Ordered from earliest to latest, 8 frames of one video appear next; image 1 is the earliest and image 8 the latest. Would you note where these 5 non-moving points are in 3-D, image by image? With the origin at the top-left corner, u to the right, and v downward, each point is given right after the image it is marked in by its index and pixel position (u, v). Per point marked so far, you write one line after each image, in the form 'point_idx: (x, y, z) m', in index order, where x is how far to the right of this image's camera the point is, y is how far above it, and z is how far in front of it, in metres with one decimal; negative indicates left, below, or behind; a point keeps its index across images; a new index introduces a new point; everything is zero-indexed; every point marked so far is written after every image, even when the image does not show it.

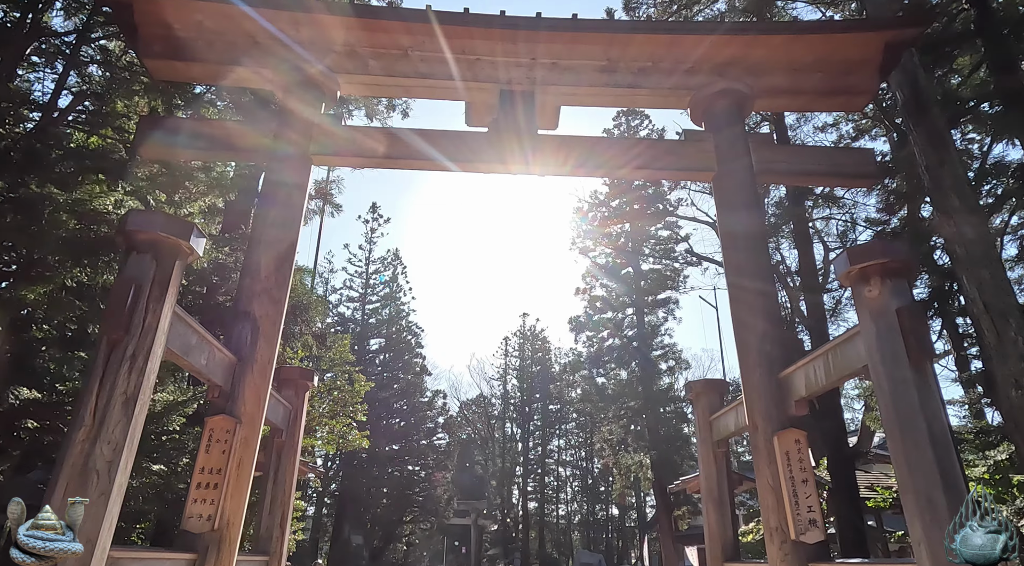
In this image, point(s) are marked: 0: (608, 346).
0: (+2.6, -1.7, +19.0) m
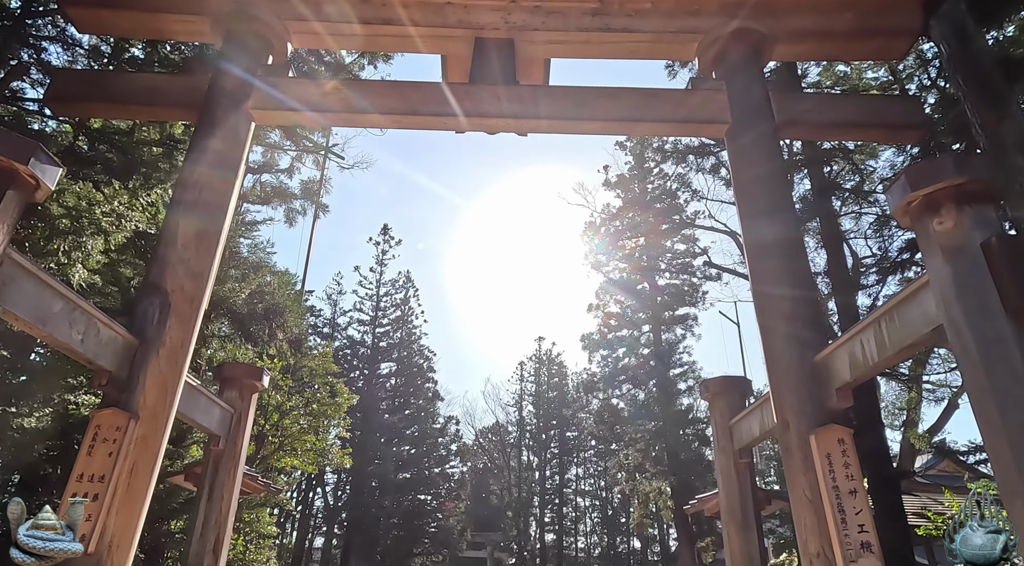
0: (+2.8, -2.1, +18.0) m
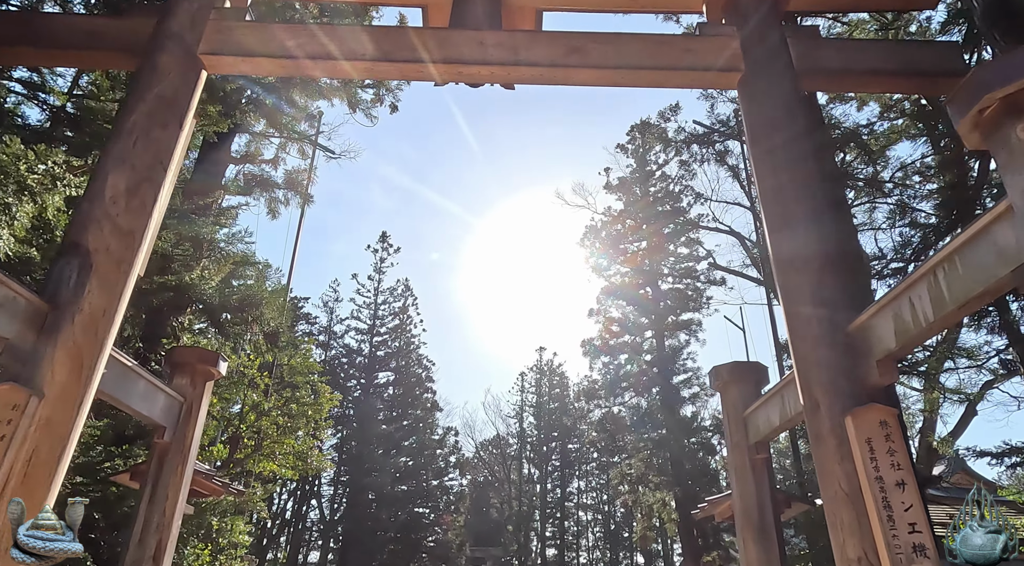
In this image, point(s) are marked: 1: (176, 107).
0: (+2.8, -2.2, +17.4) m
1: (-1.7, +0.9, +3.6) m
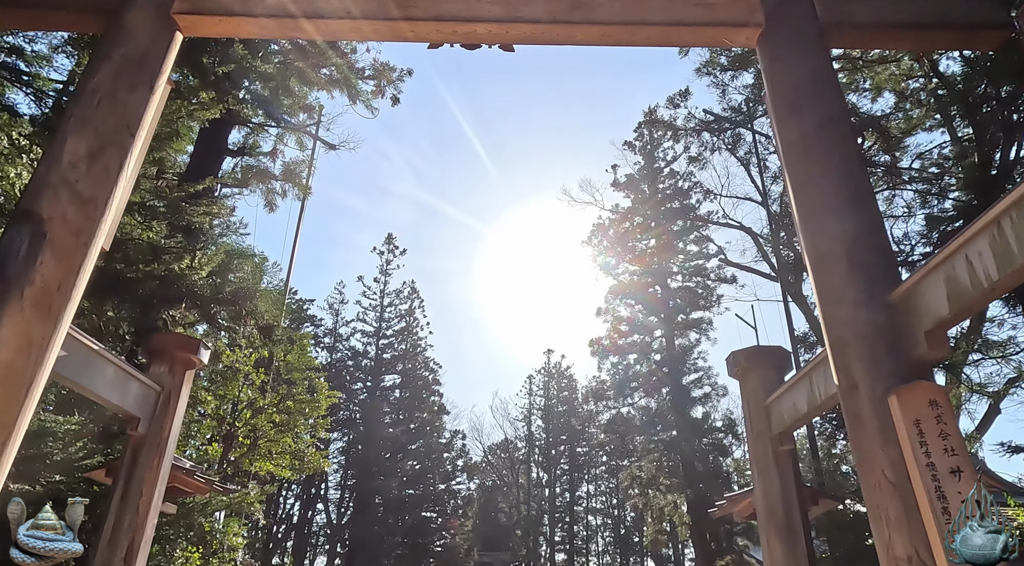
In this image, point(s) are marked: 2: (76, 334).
0: (+3.0, -2.1, +17.0) m
1: (-1.7, +1.0, +3.3) m
2: (-1.9, -0.2, +3.1) m
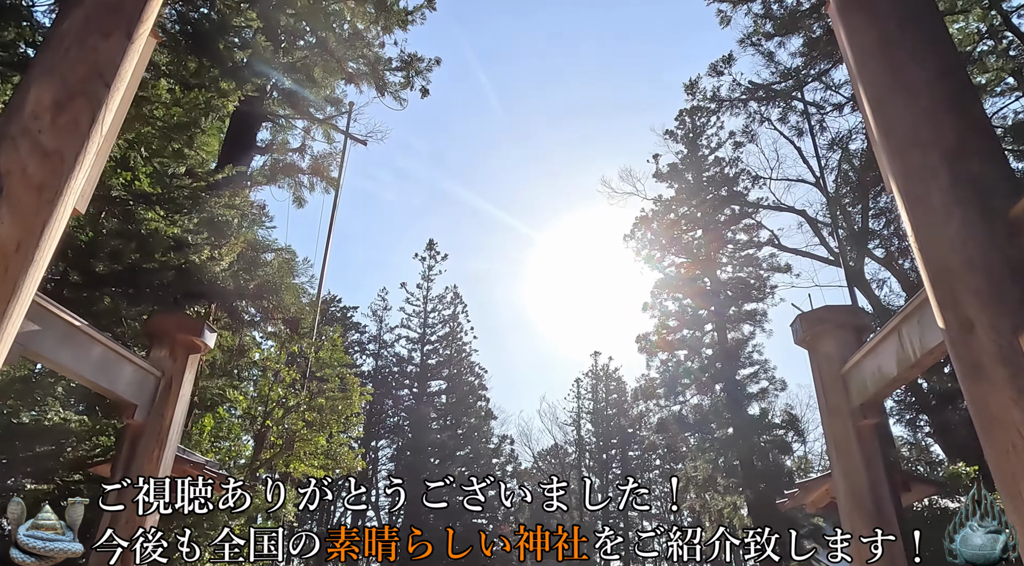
0: (+4.0, -2.0, +16.3) m
1: (-1.6, +1.1, +2.9) m
2: (-1.8, -0.1, +2.8) m
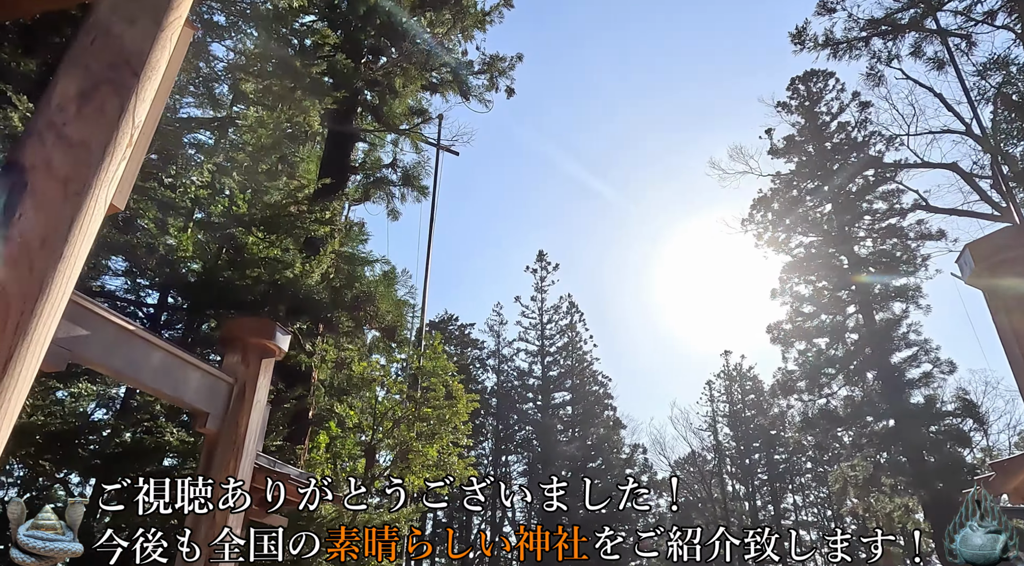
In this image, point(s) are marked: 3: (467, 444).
0: (+6.7, -1.6, +15.0) m
1: (-1.4, +1.1, +2.8) m
2: (-1.5, -0.1, +2.6) m
3: (-0.5, -1.6, +7.4) m
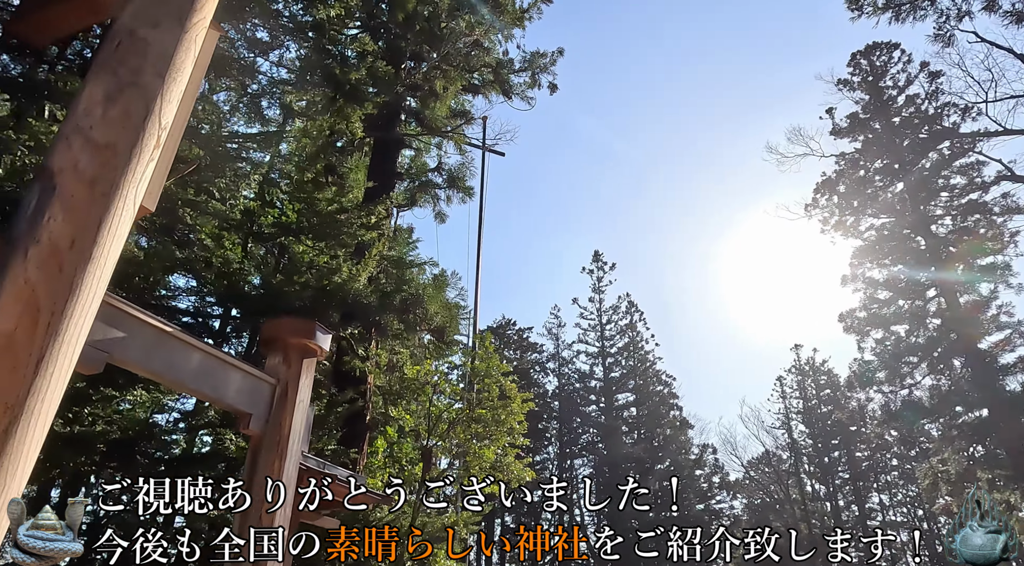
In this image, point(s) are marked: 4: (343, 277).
0: (+7.9, -1.3, +14.2) m
1: (-1.3, +1.1, +2.8) m
2: (-1.4, -0.1, +2.6) m
3: (+0.1, -1.6, +7.3) m
4: (-1.4, 0.0, +5.7) m
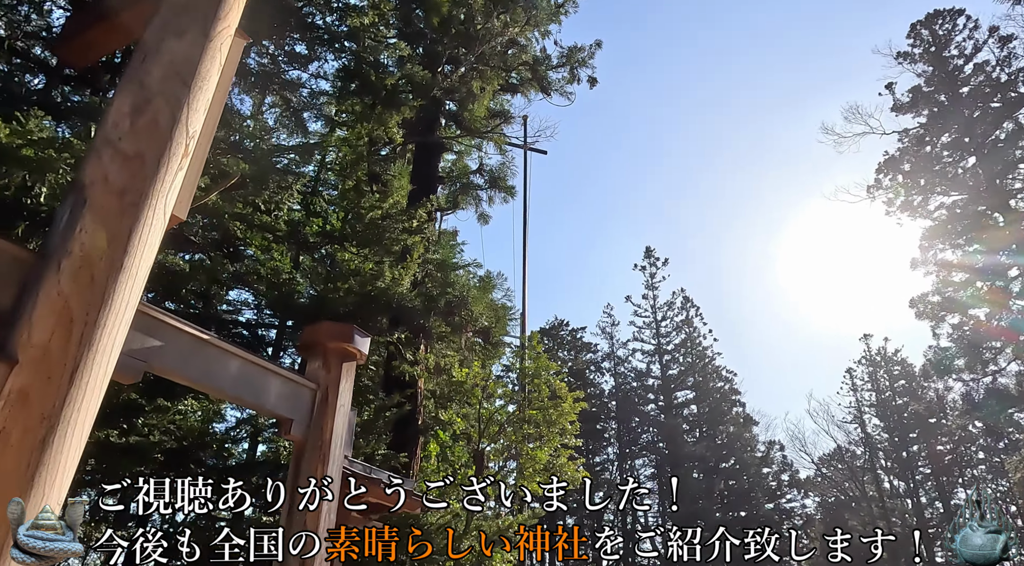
0: (+8.9, -0.9, +13.5) m
1: (-1.3, +1.1, +2.8) m
2: (-1.3, -0.1, +2.6) m
3: (+0.7, -1.6, +7.2) m
4: (-1.0, 0.0, +5.8) m
